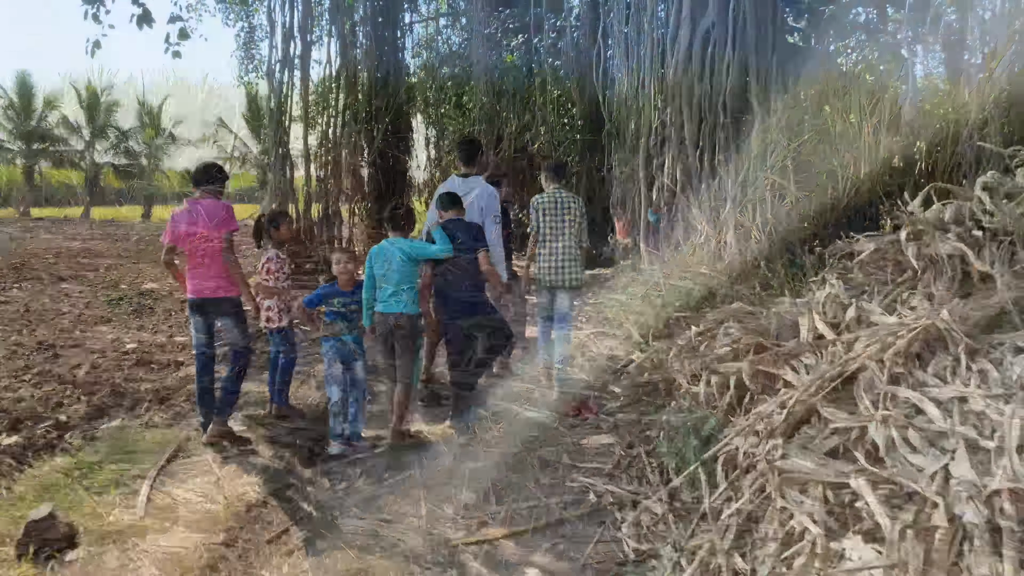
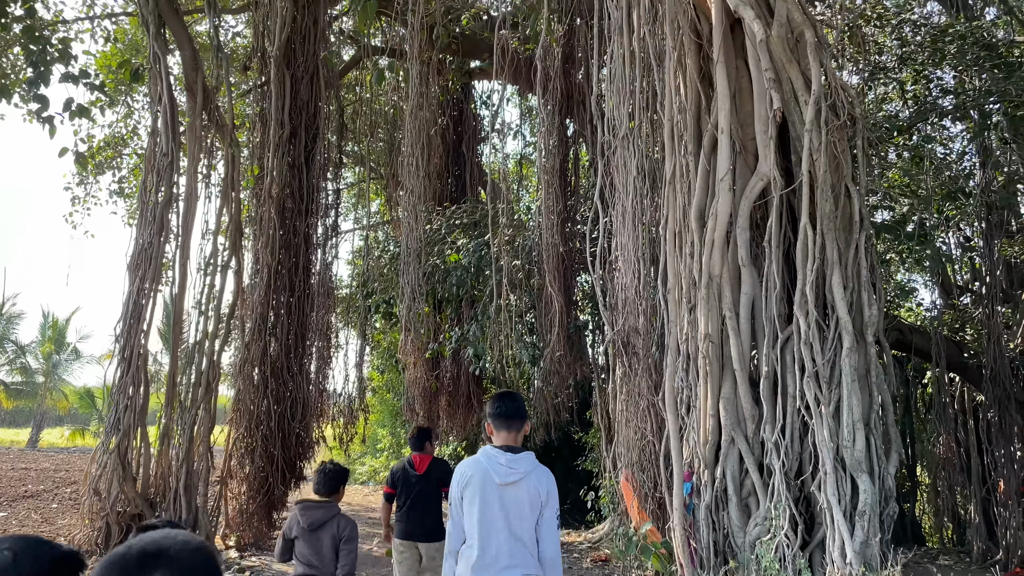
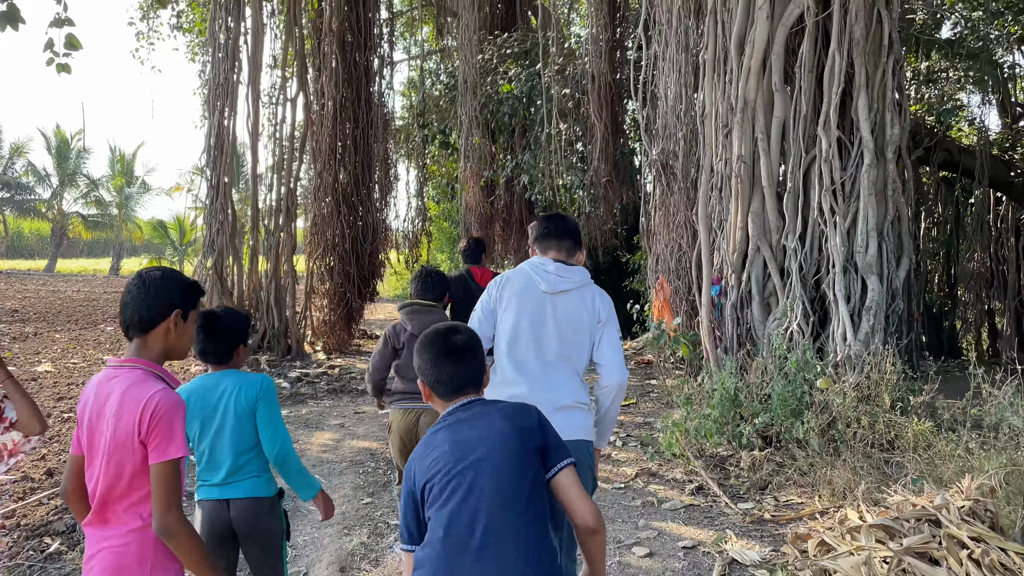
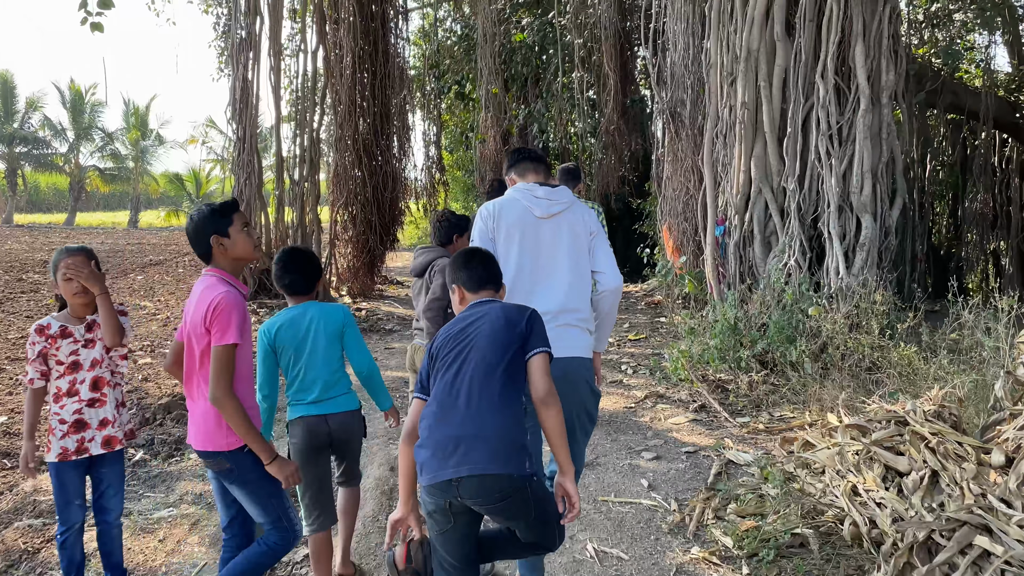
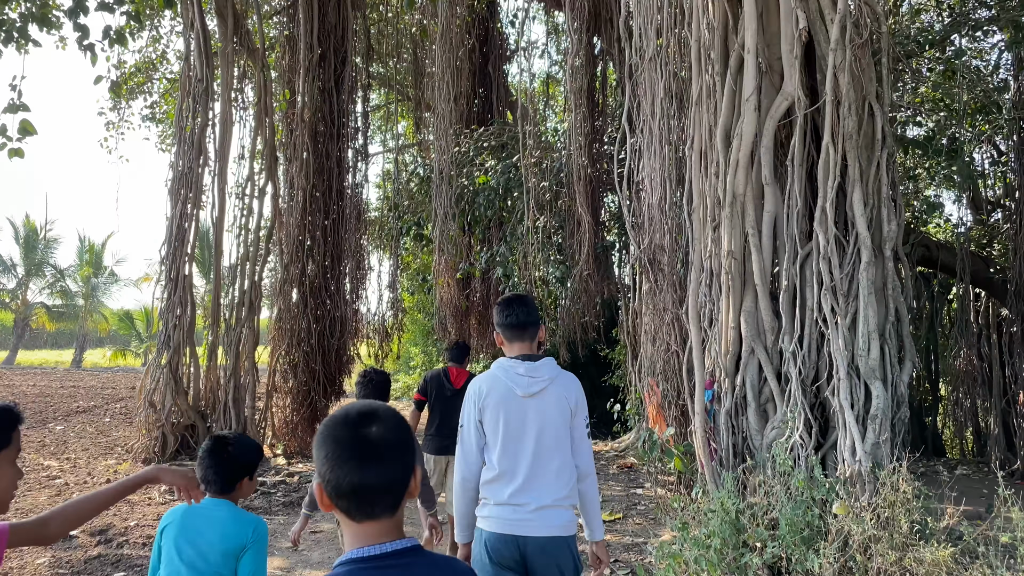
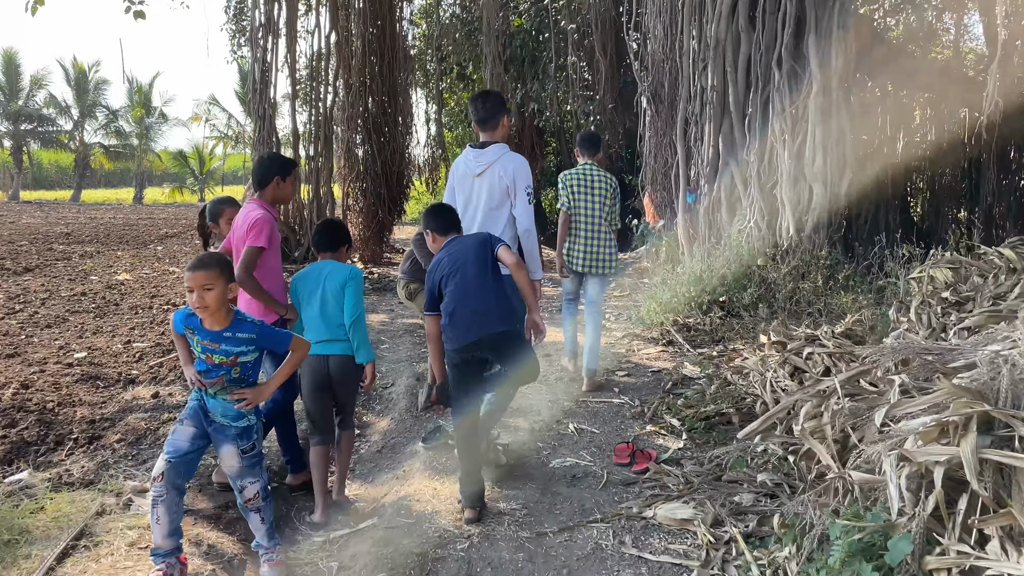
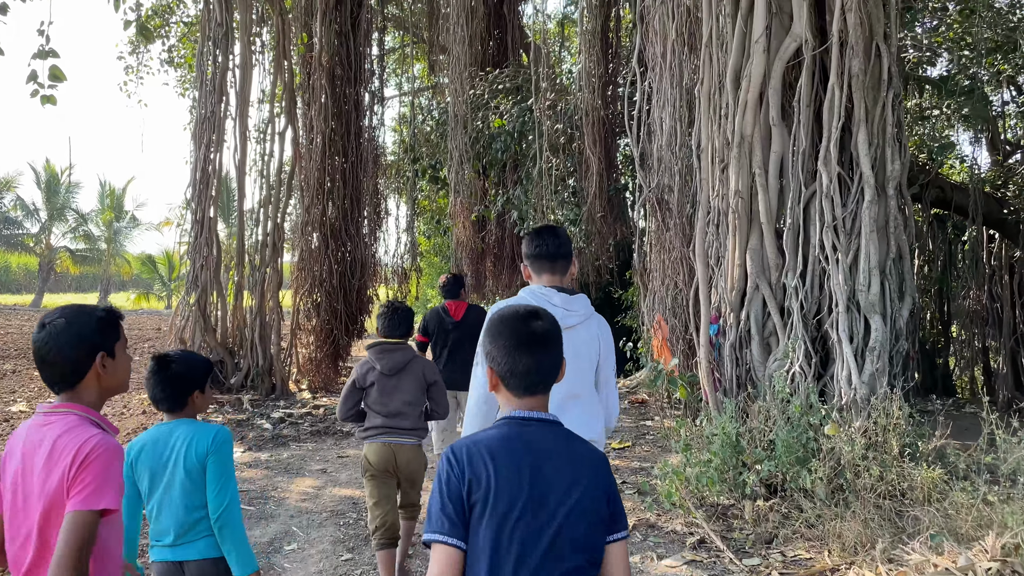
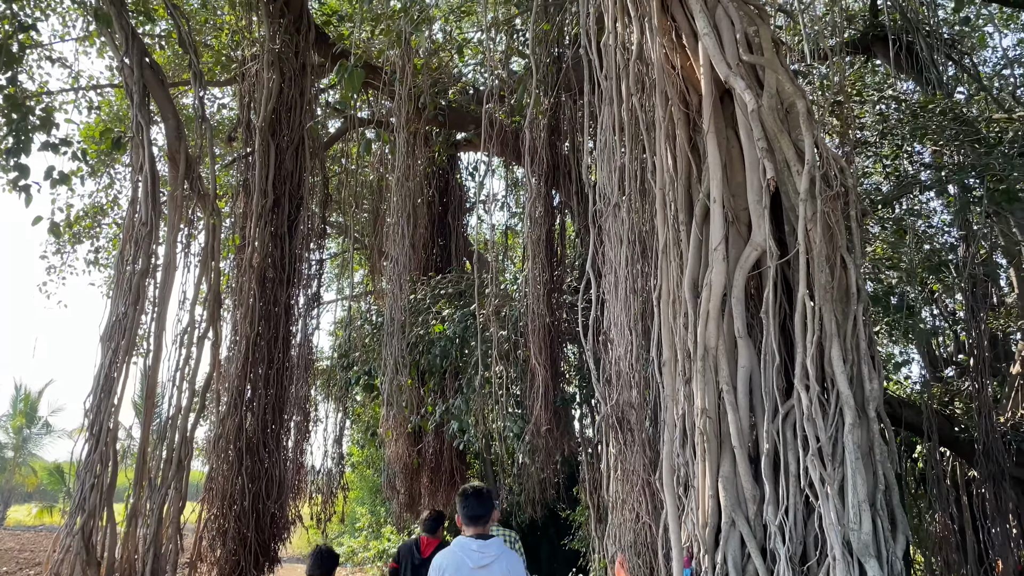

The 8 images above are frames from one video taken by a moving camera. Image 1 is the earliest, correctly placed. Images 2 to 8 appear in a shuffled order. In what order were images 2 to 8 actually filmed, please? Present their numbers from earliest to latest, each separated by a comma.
6, 4, 3, 7, 5, 2, 8
